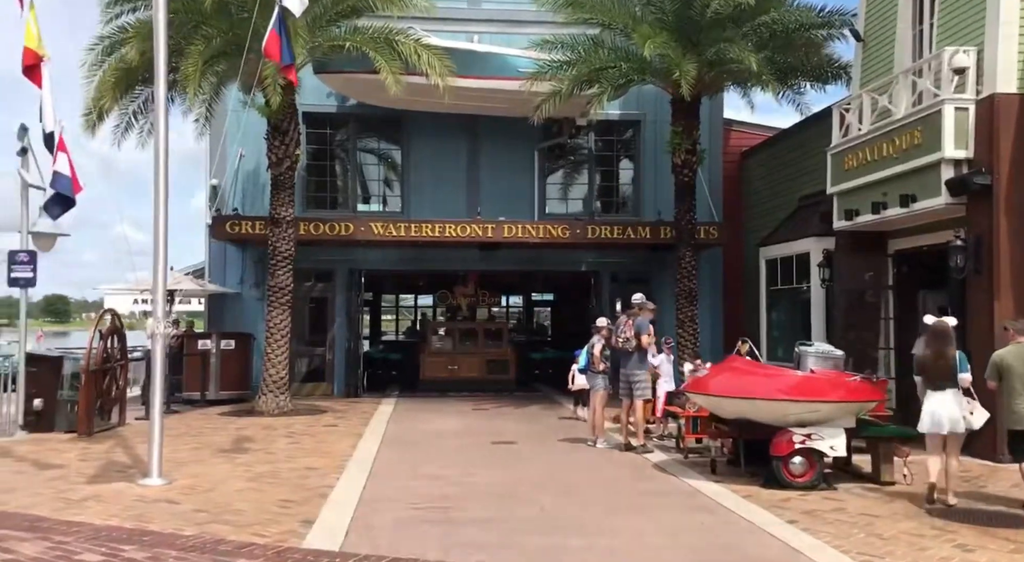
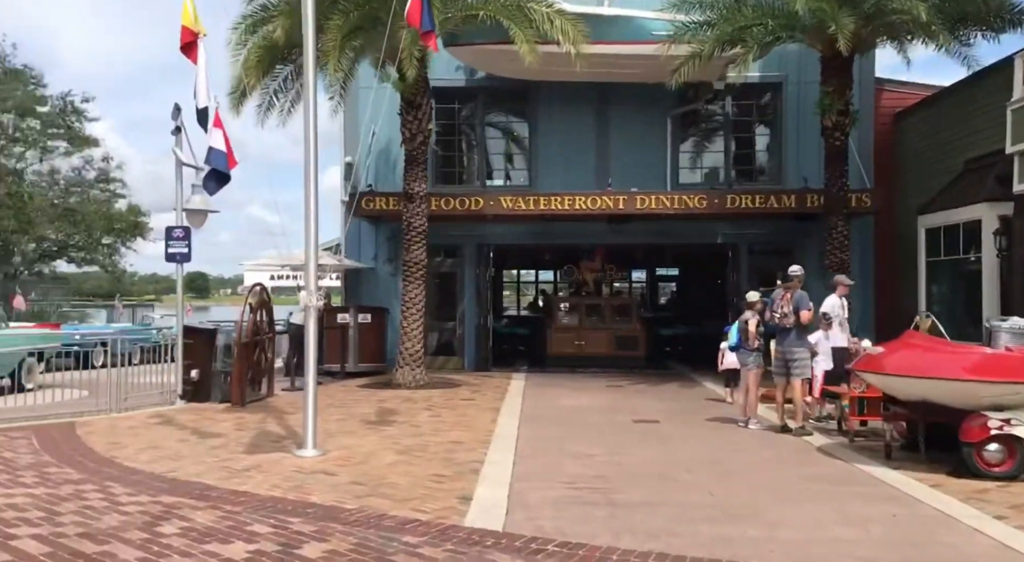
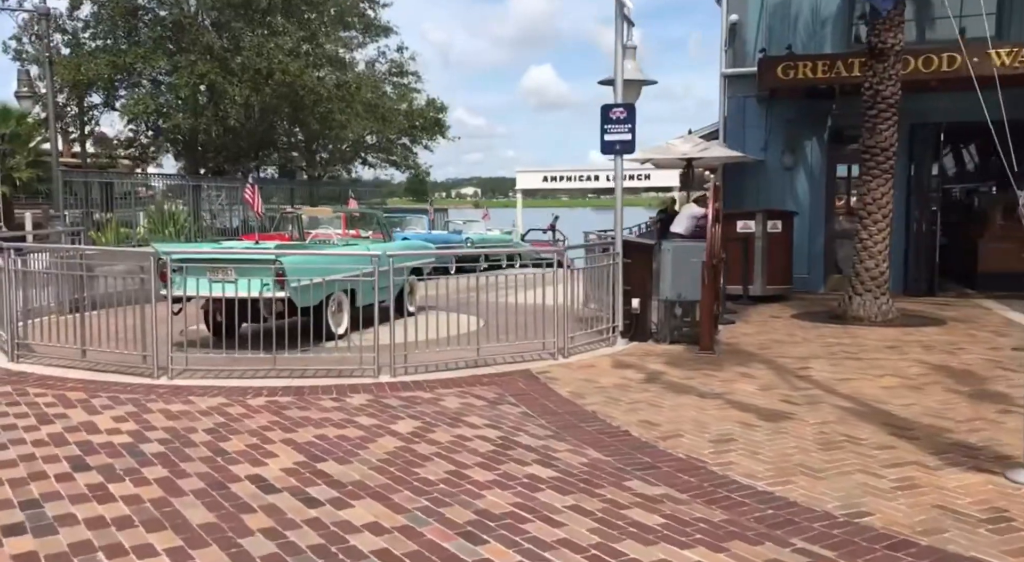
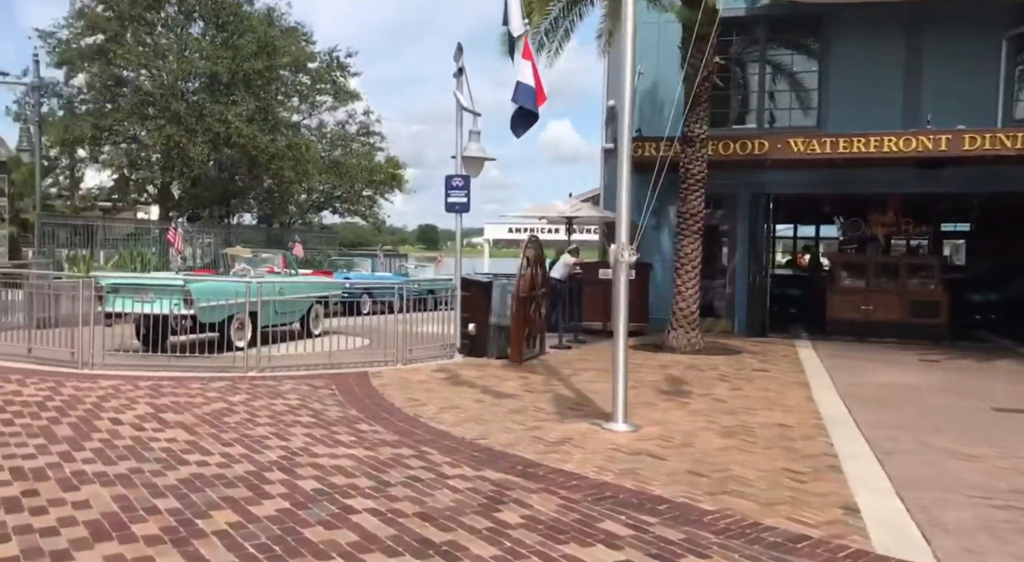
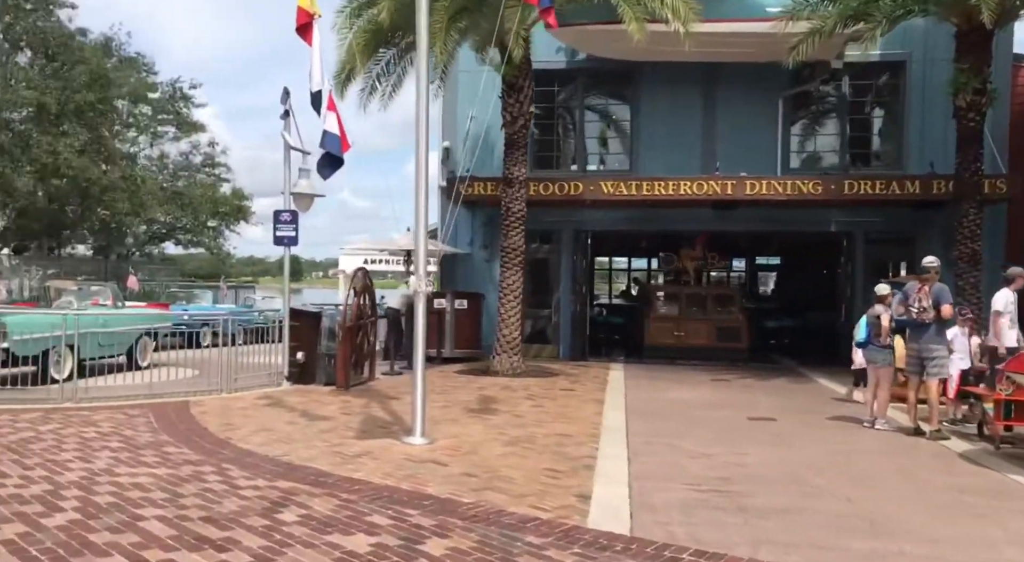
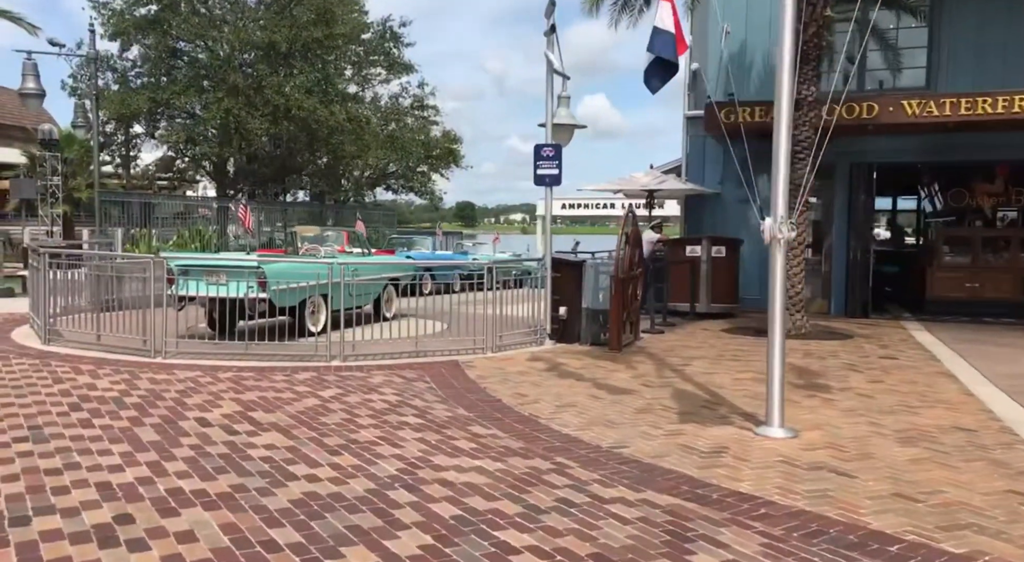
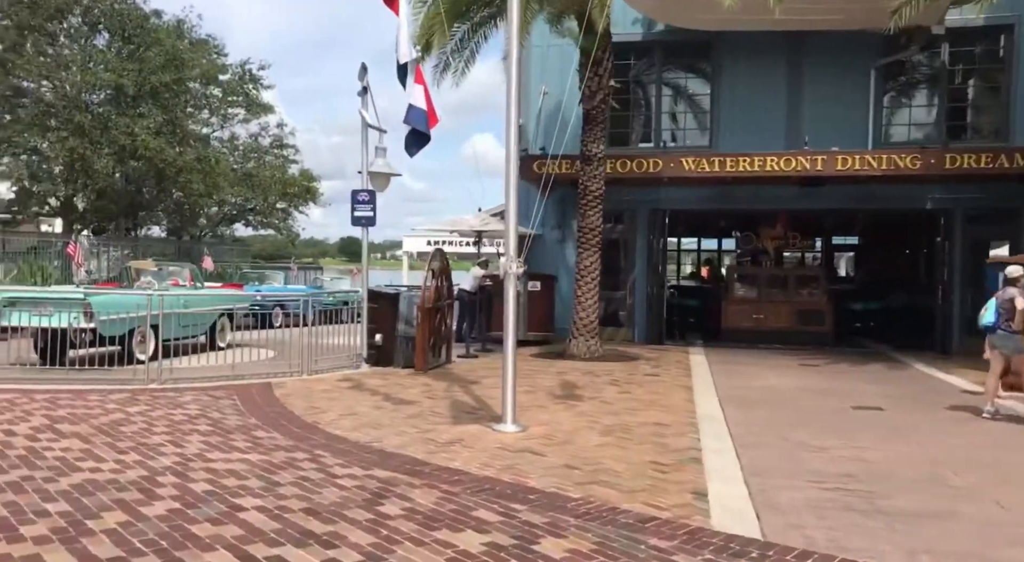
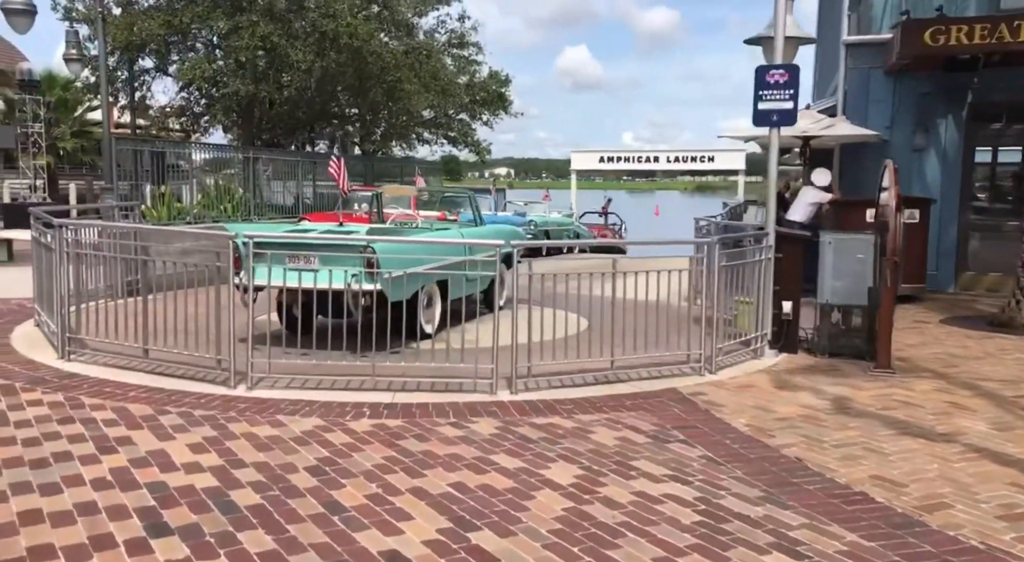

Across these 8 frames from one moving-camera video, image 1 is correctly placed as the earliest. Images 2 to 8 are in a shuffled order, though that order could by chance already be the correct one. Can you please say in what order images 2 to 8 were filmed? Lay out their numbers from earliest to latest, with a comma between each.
2, 5, 7, 4, 6, 3, 8
